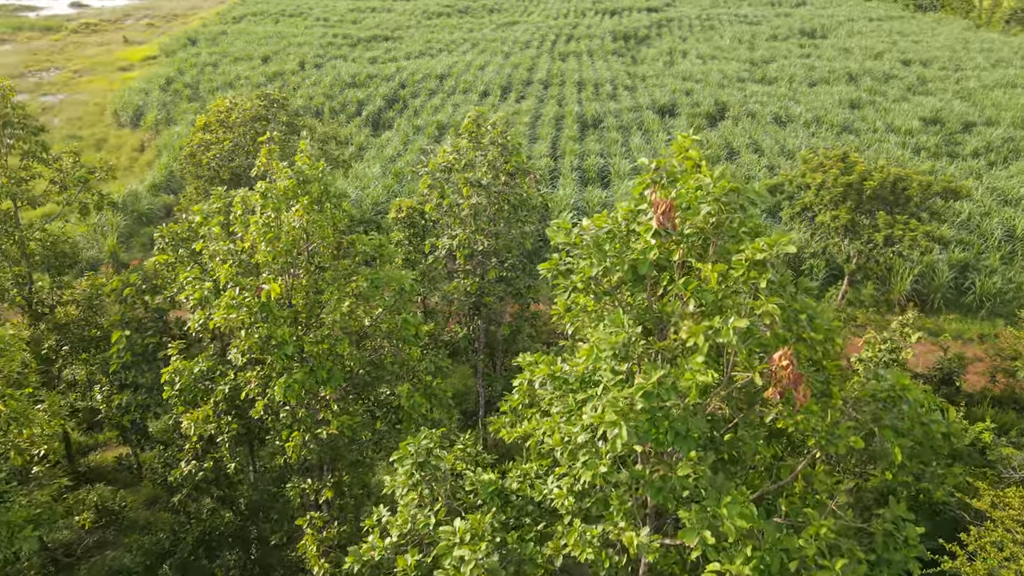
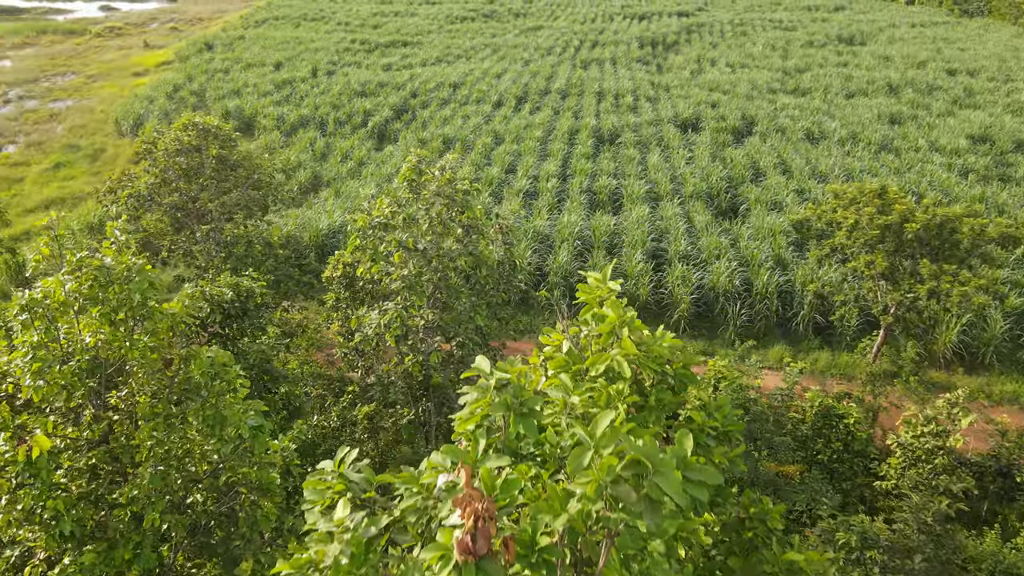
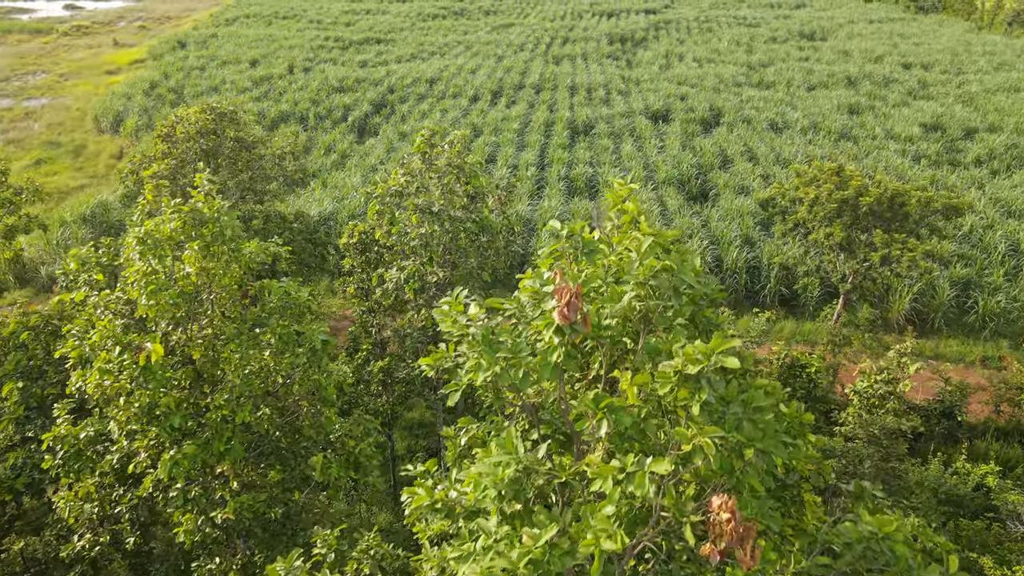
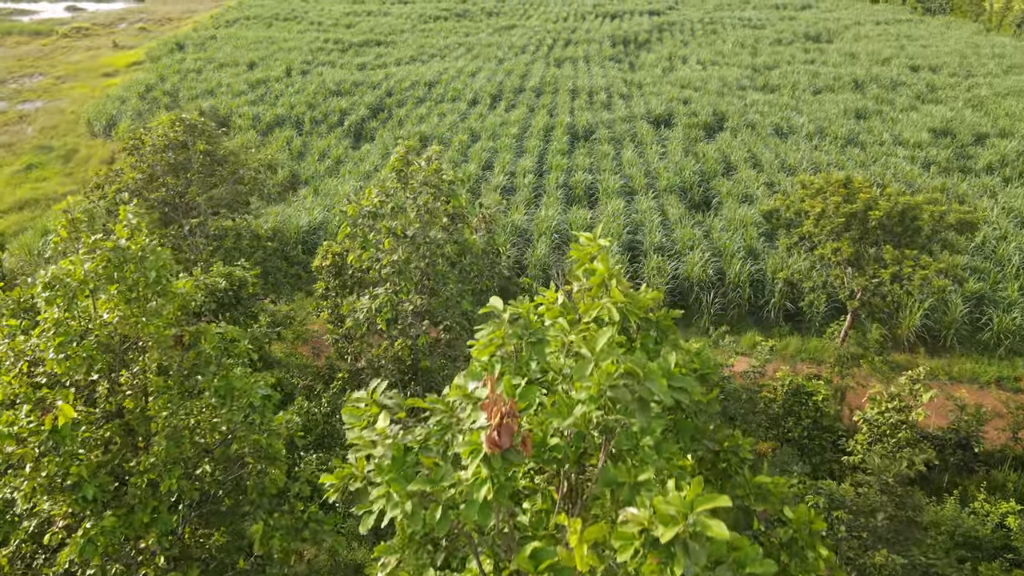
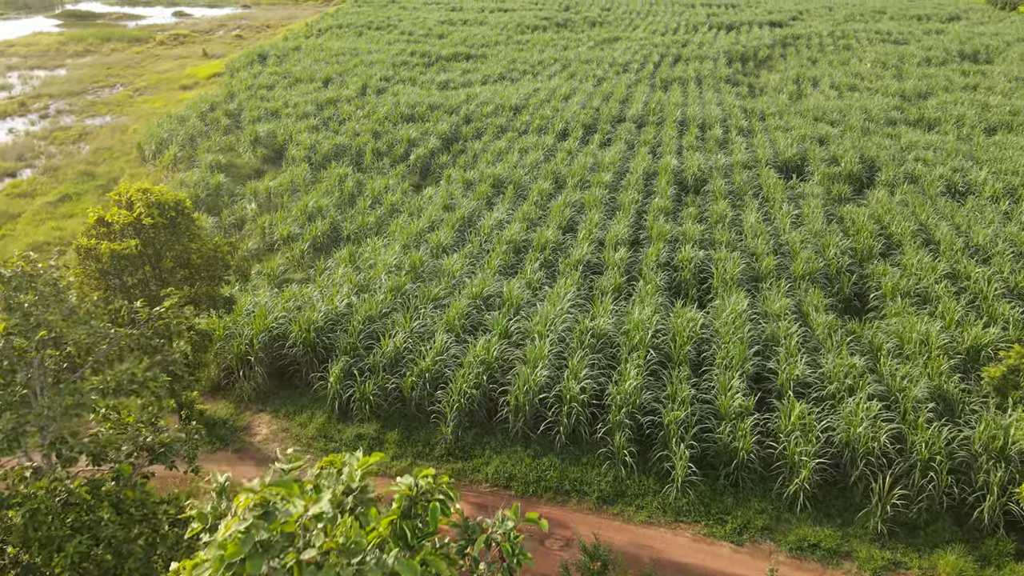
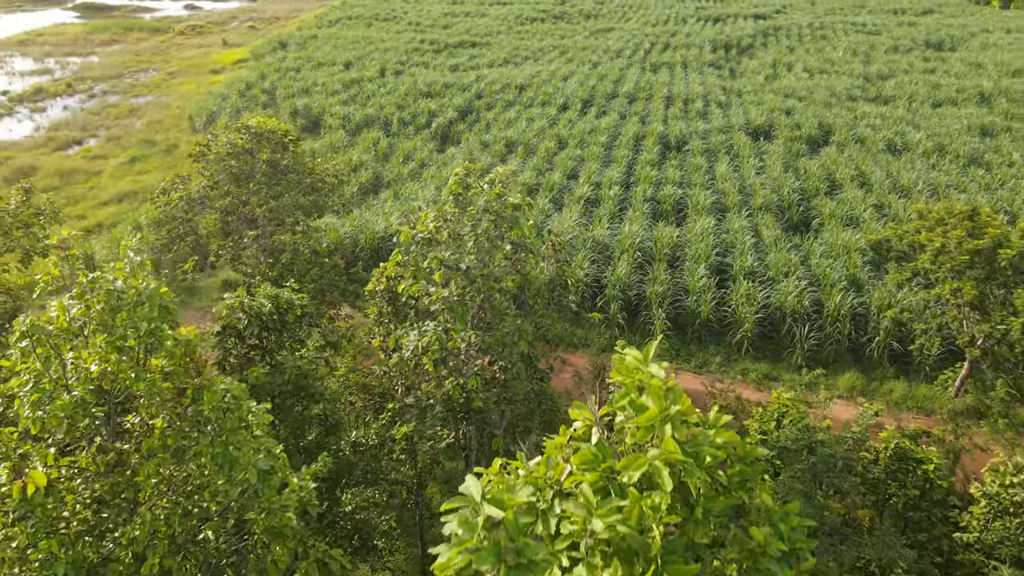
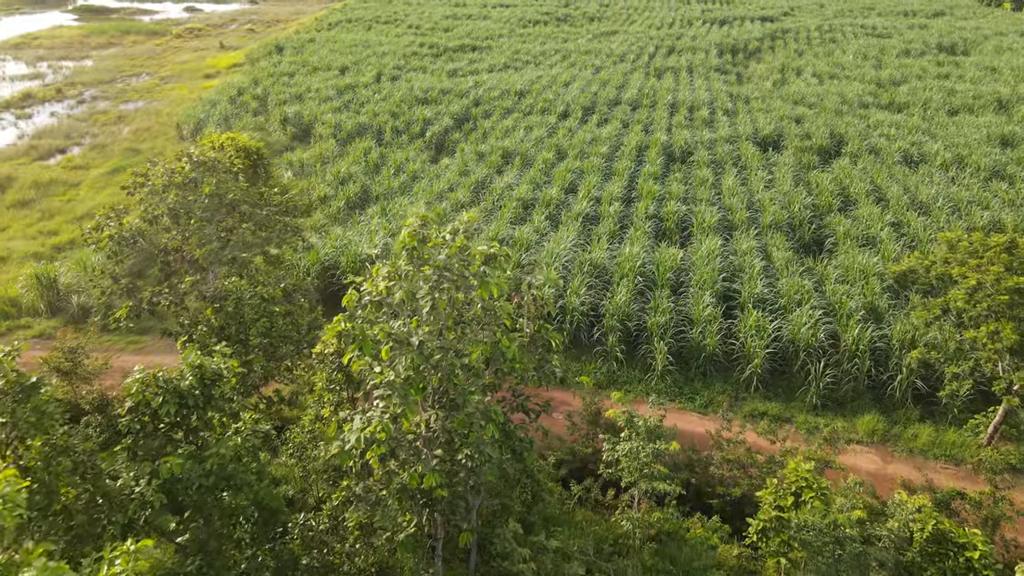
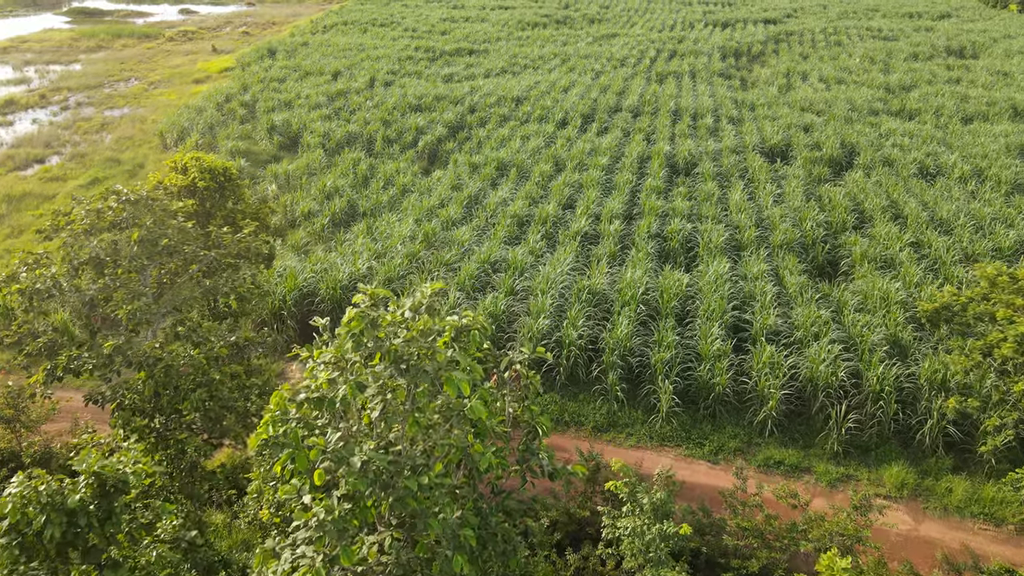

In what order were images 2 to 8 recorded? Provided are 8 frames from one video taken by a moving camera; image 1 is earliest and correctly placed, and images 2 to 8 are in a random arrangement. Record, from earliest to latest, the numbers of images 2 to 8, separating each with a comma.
3, 4, 2, 6, 7, 8, 5
